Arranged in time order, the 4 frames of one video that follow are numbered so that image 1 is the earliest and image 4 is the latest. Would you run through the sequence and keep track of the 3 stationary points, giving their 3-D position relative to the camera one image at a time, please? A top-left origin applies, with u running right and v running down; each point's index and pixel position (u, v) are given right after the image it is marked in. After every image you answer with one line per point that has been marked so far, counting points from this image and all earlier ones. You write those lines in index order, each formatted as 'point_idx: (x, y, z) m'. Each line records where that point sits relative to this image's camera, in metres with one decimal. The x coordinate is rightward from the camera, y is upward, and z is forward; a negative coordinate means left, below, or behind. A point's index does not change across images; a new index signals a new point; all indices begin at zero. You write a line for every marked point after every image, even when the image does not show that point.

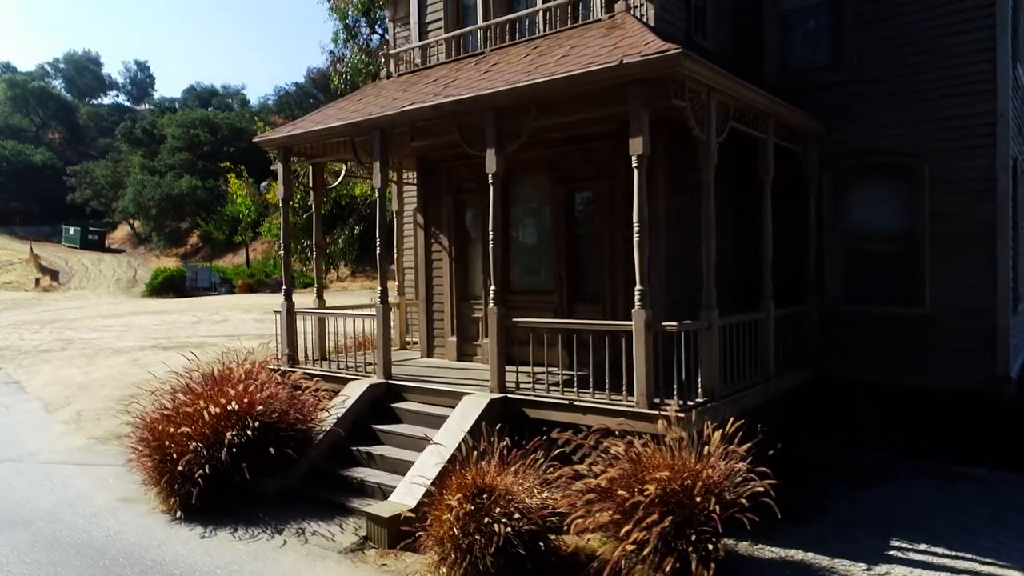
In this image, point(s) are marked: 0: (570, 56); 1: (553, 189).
0: (+0.6, +2.4, +7.3) m
1: (+0.5, +1.3, +9.3) m
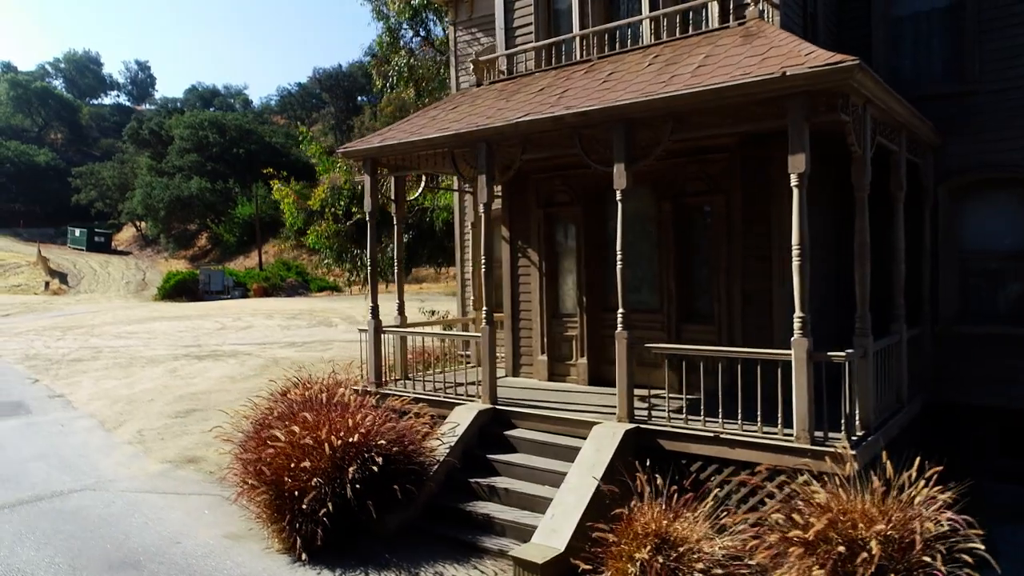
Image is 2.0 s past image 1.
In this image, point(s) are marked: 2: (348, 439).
0: (+1.9, +2.2, +6.9) m
1: (+1.8, +1.1, +8.9) m
2: (-1.6, -1.5, +6.9) m
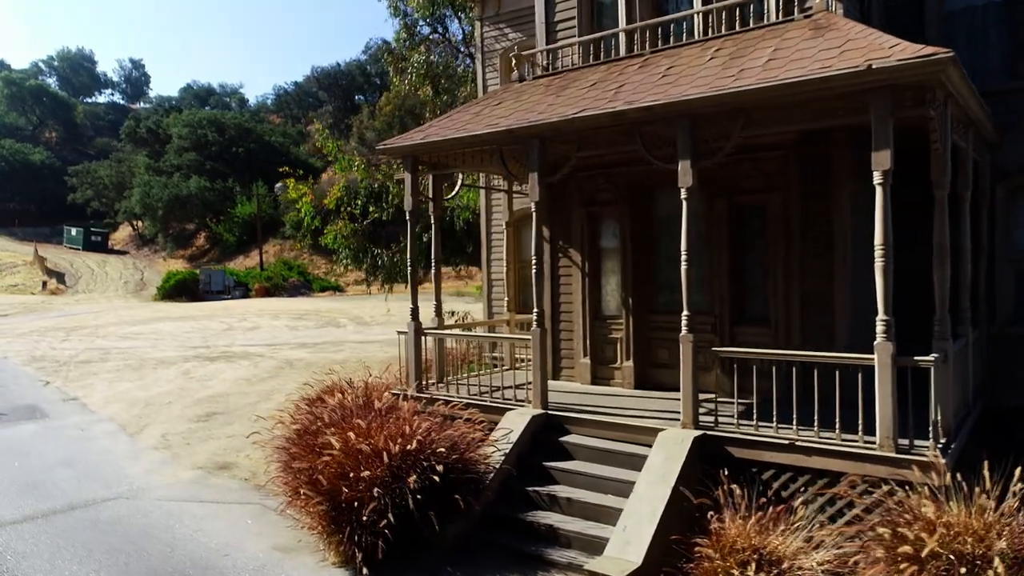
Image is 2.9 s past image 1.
0: (+2.5, +2.1, +6.7) m
1: (+2.4, +1.0, +8.6) m
2: (-1.0, -1.5, +6.6) m
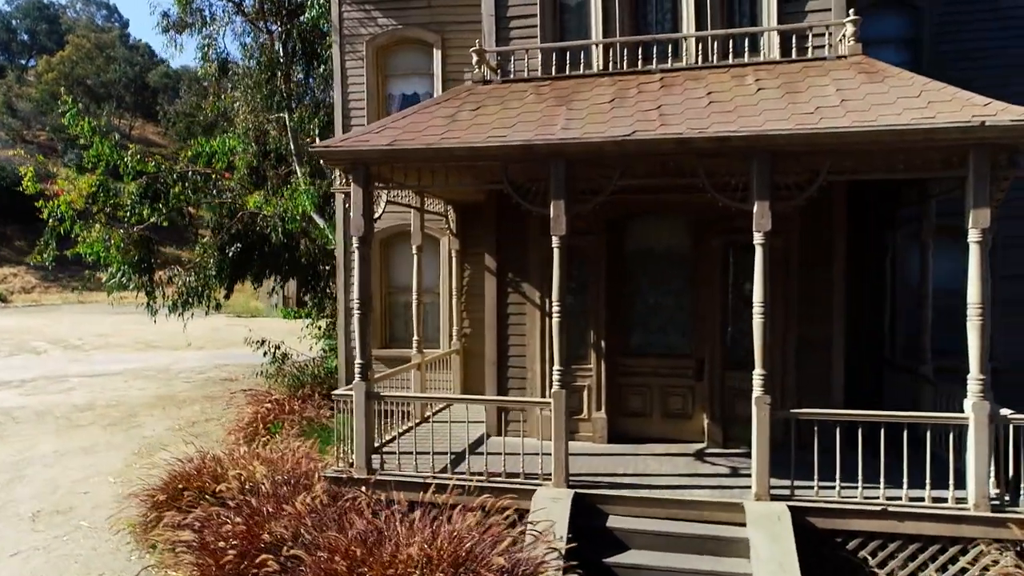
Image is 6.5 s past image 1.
0: (+3.0, +1.7, +6.3) m
1: (+2.1, +0.6, +8.0) m
2: (-0.1, -2.0, +4.8) m
